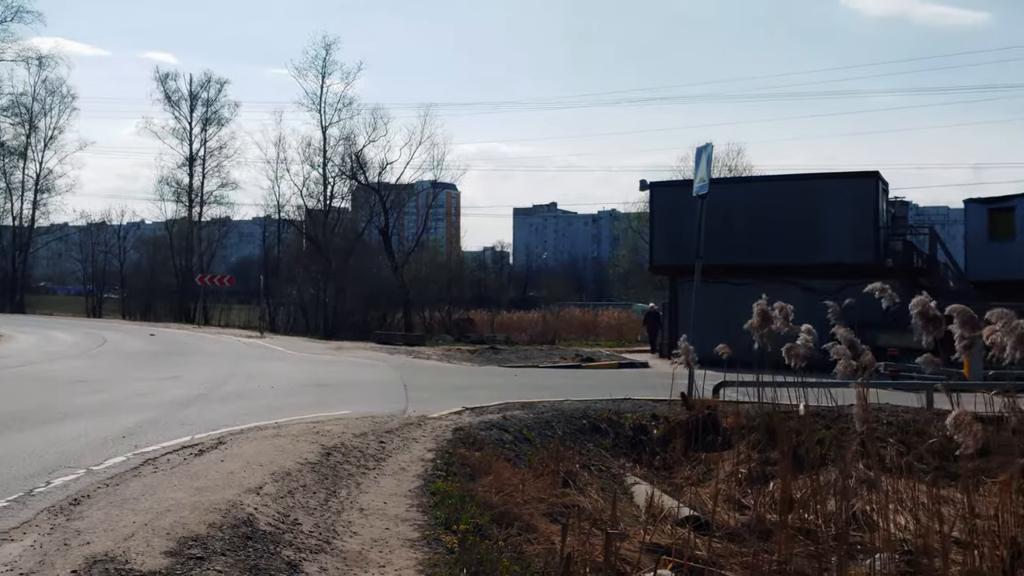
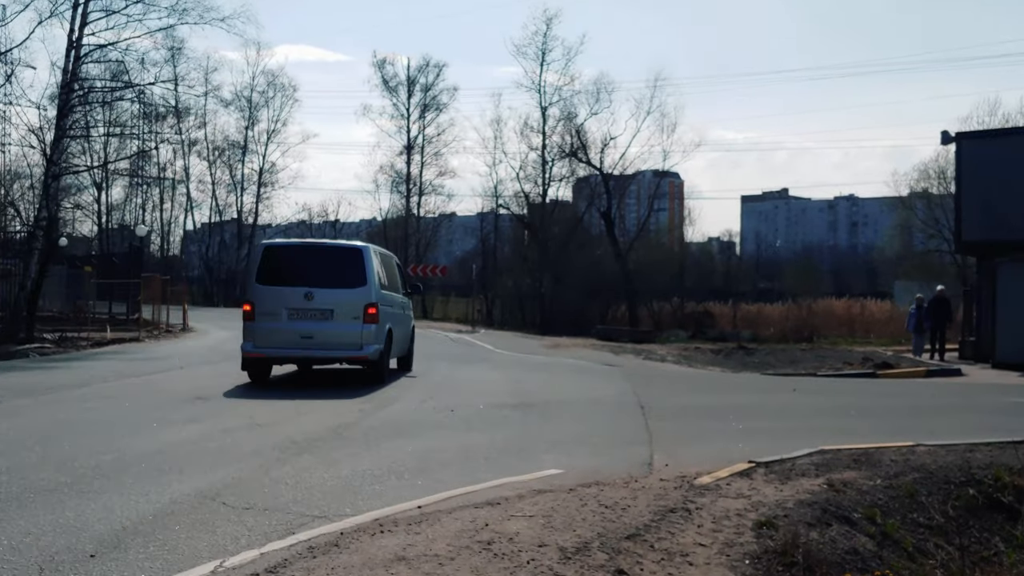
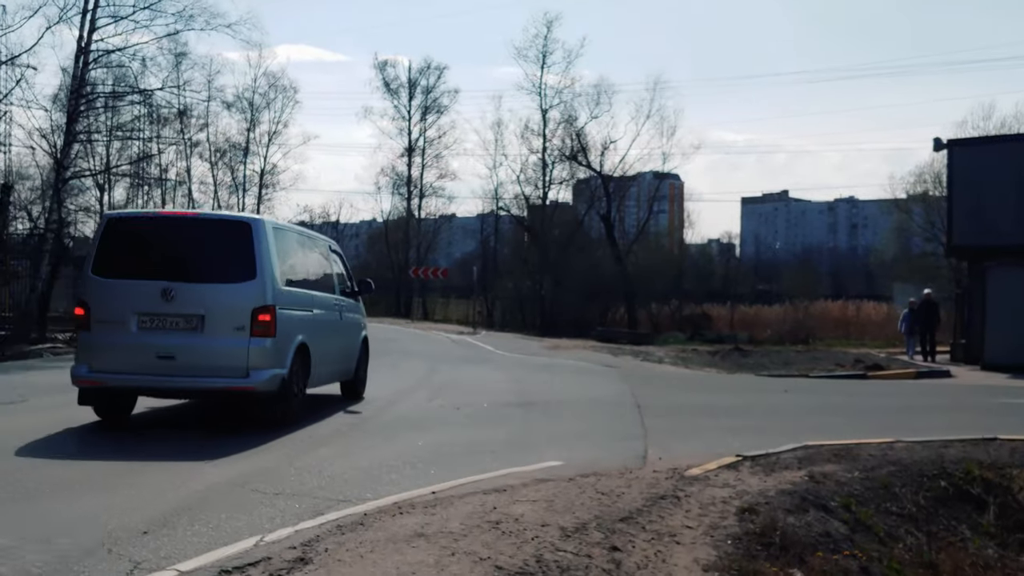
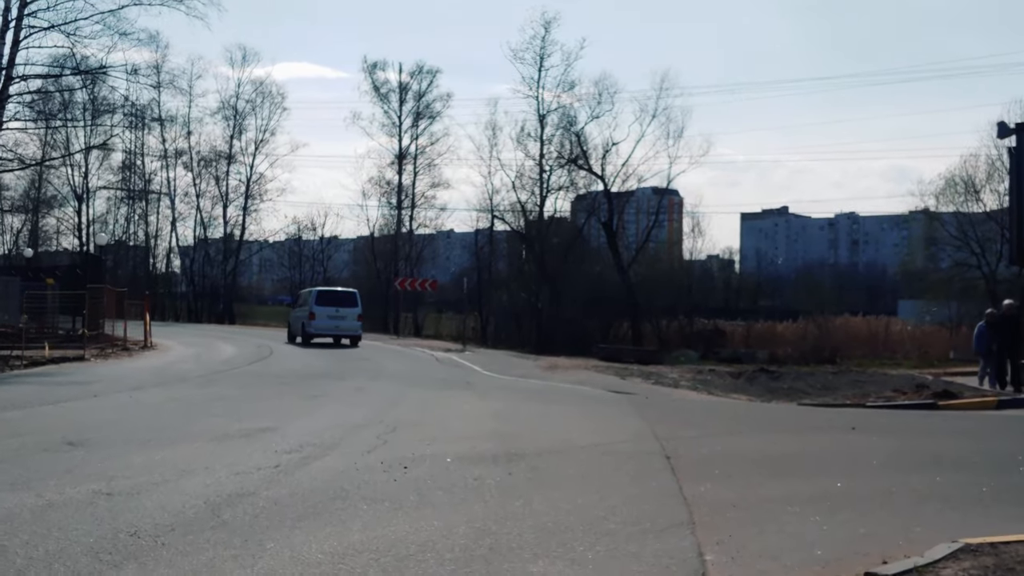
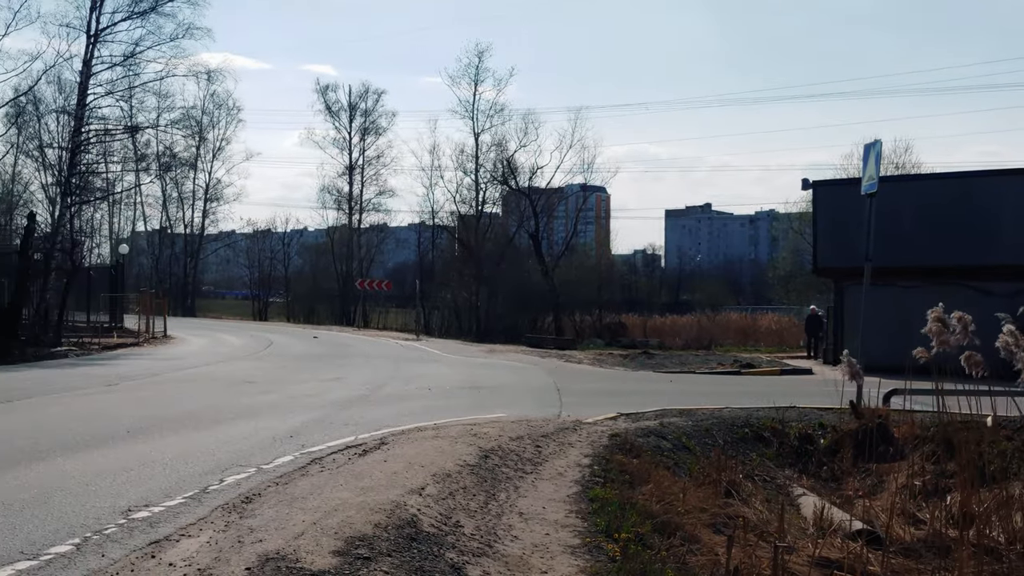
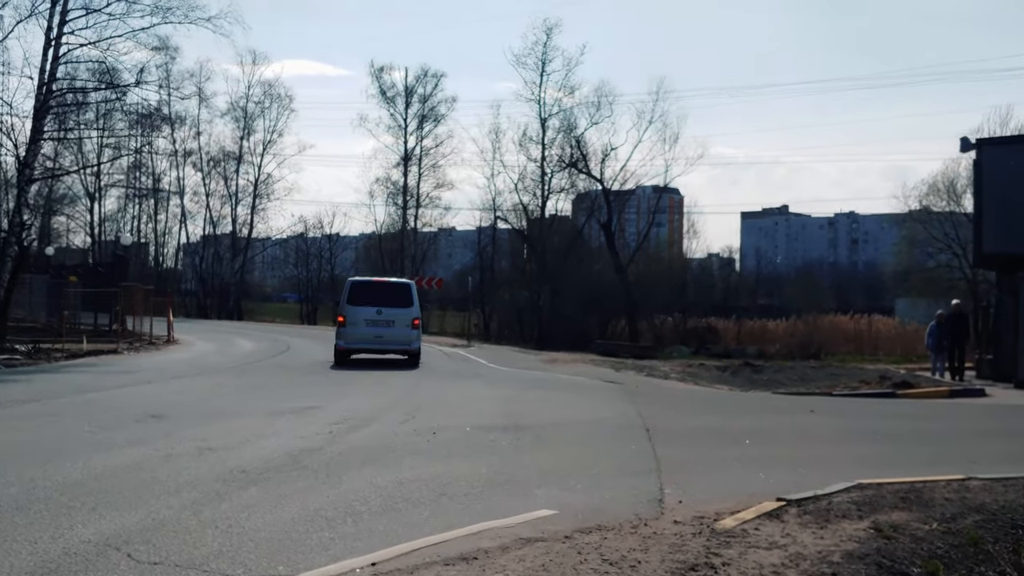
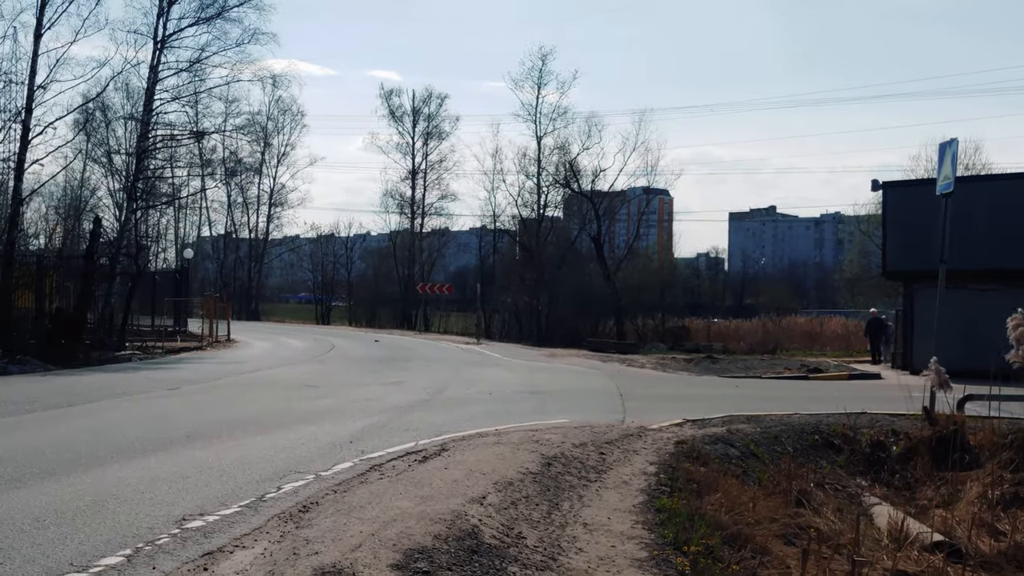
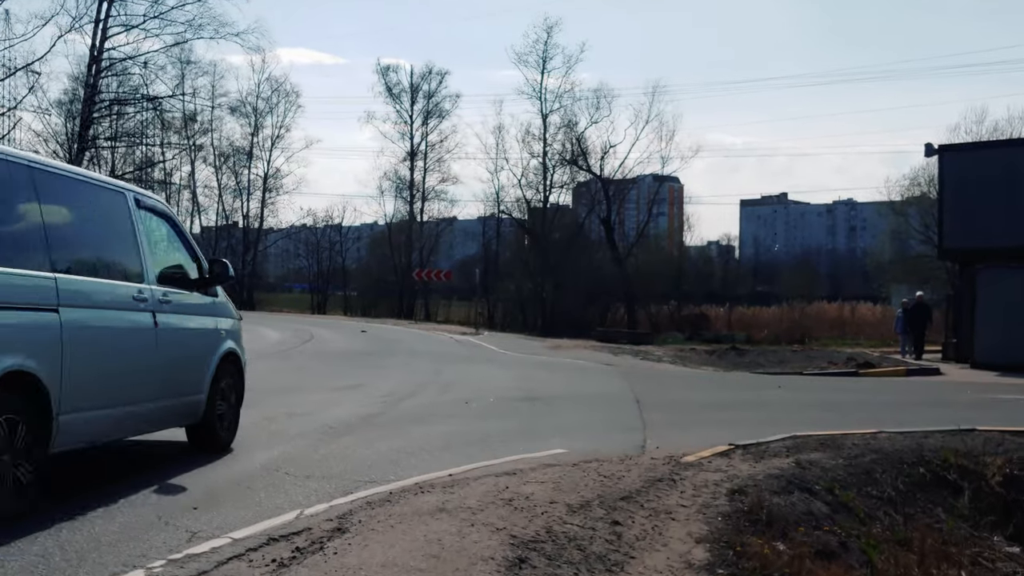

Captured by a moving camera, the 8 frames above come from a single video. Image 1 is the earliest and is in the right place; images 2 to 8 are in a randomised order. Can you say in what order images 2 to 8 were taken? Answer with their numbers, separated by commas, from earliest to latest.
5, 7, 8, 3, 2, 6, 4
